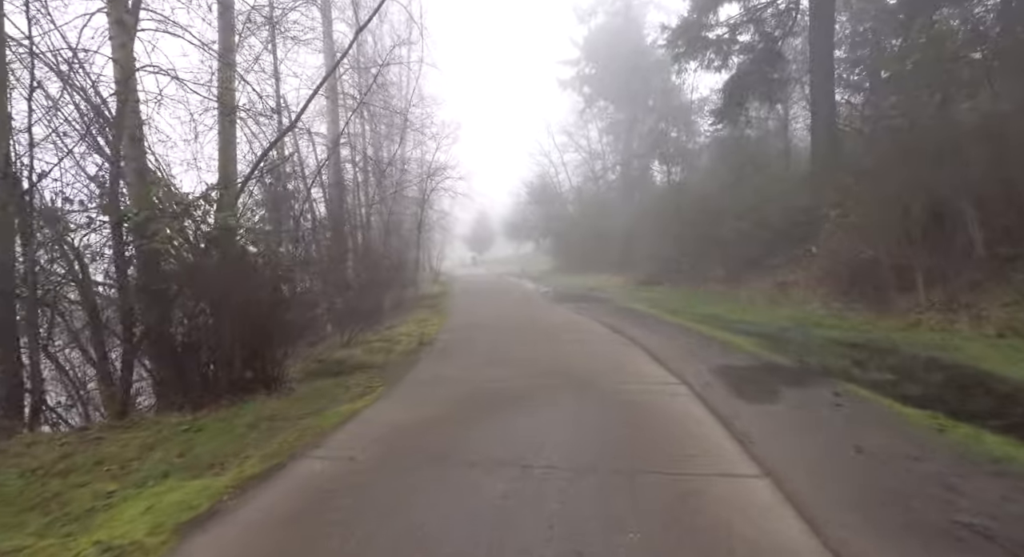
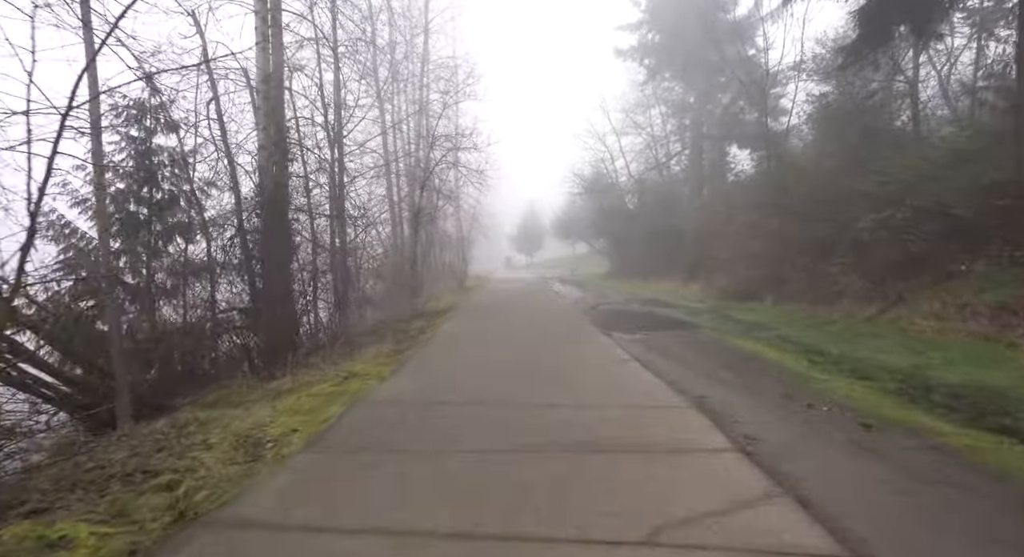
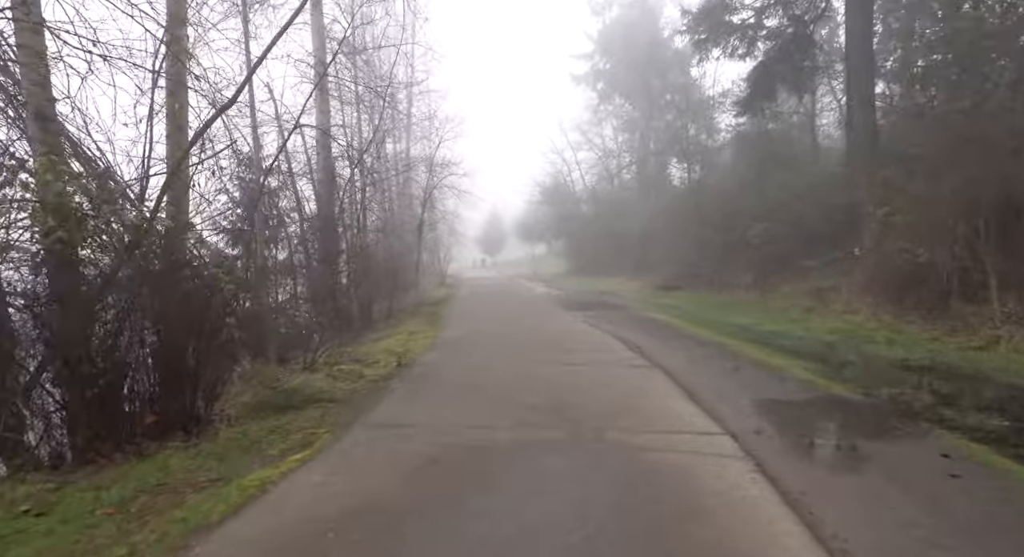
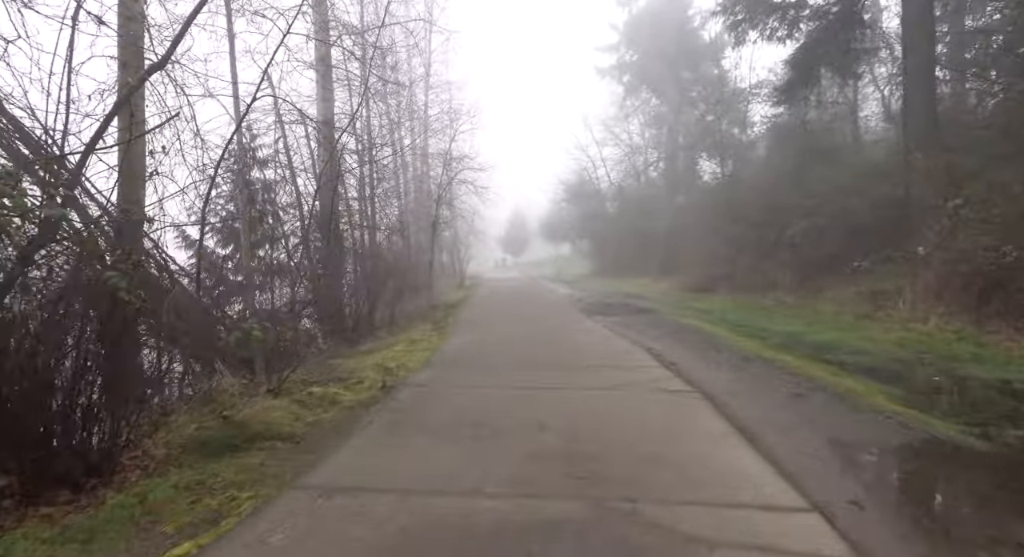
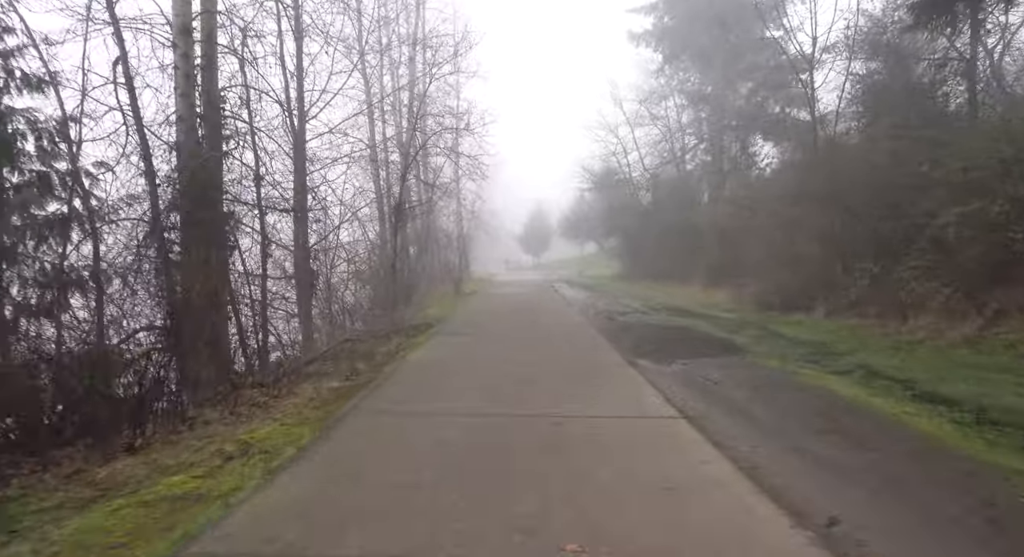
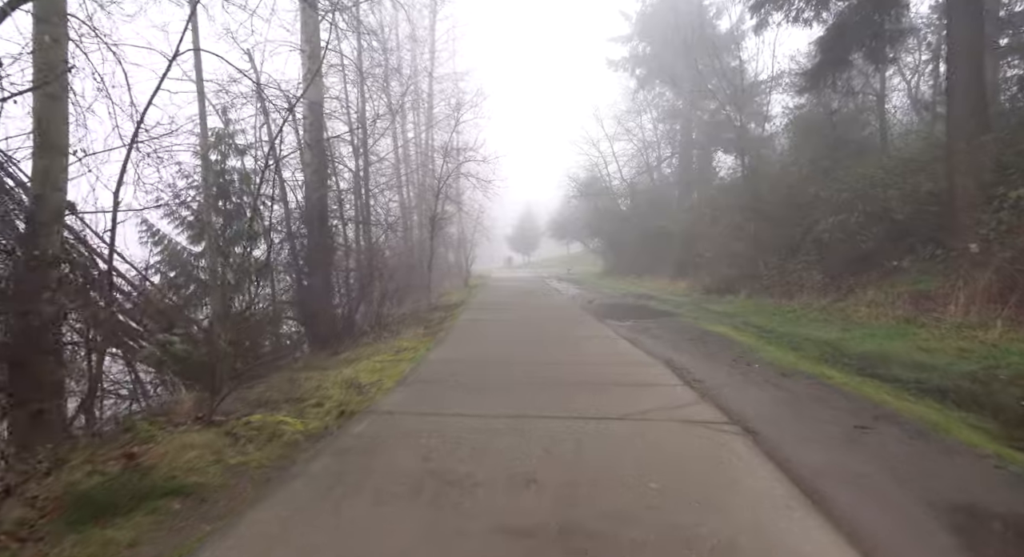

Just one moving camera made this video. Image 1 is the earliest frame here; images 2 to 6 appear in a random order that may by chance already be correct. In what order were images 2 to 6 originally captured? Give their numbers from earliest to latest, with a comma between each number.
3, 4, 6, 2, 5
